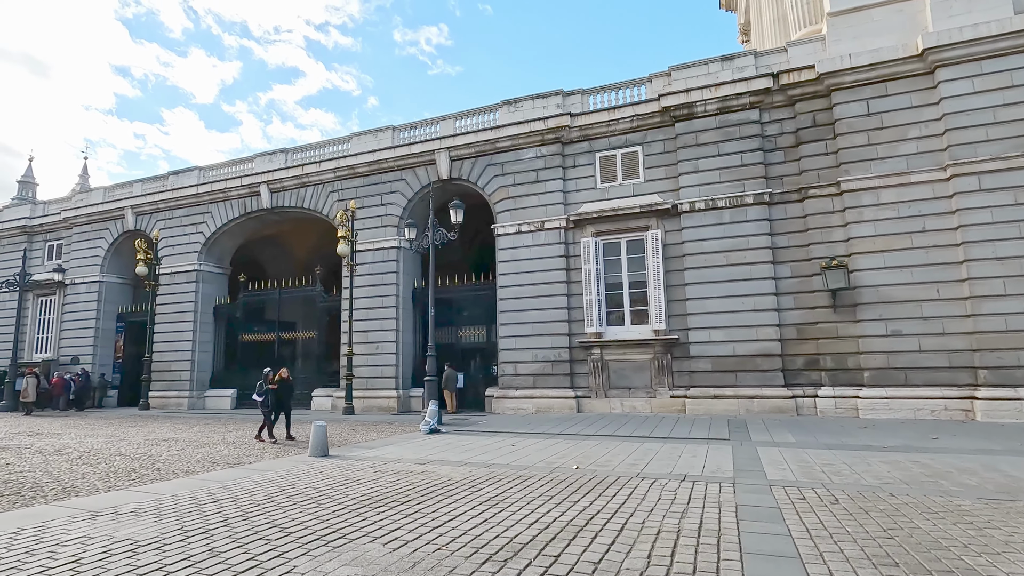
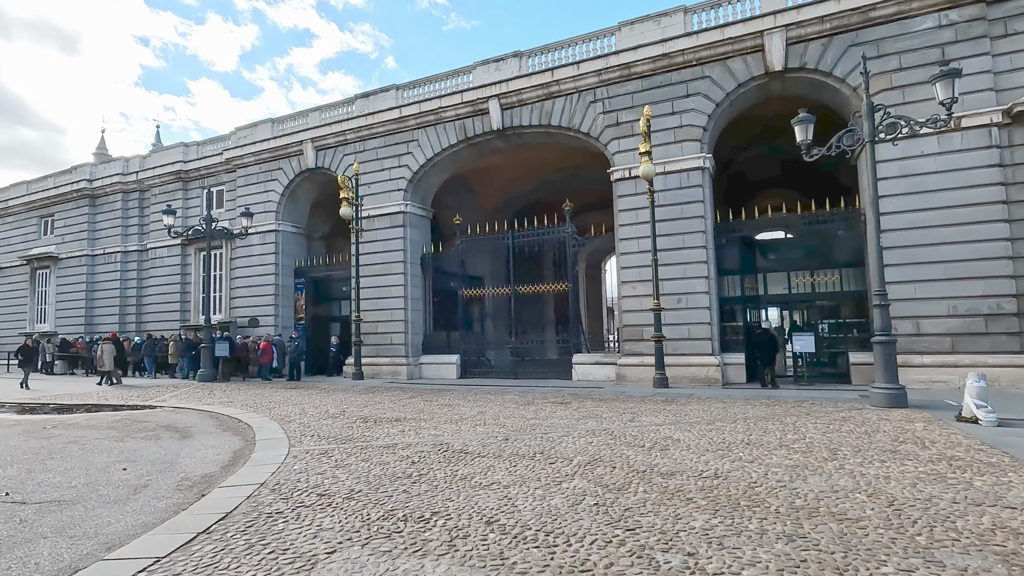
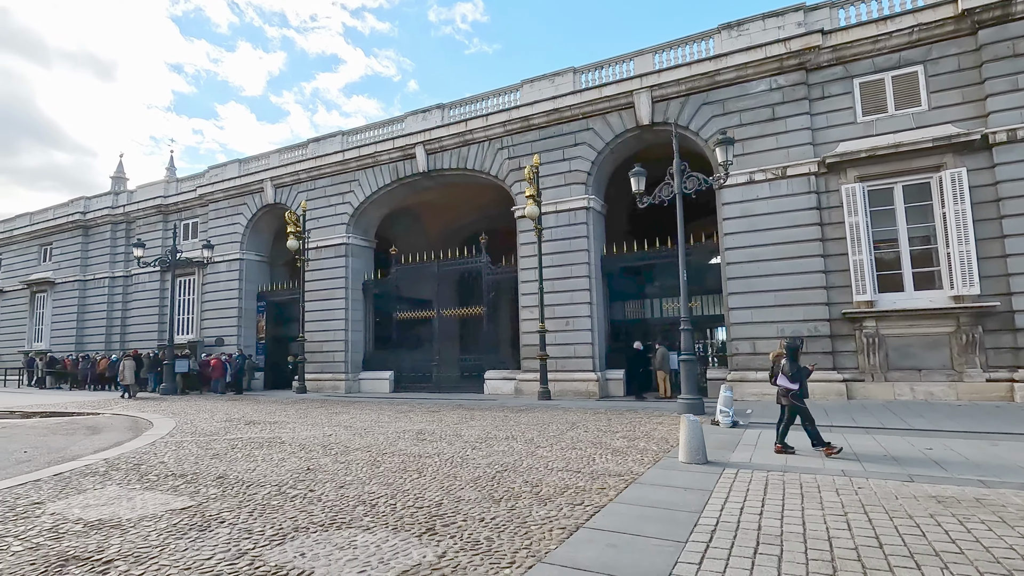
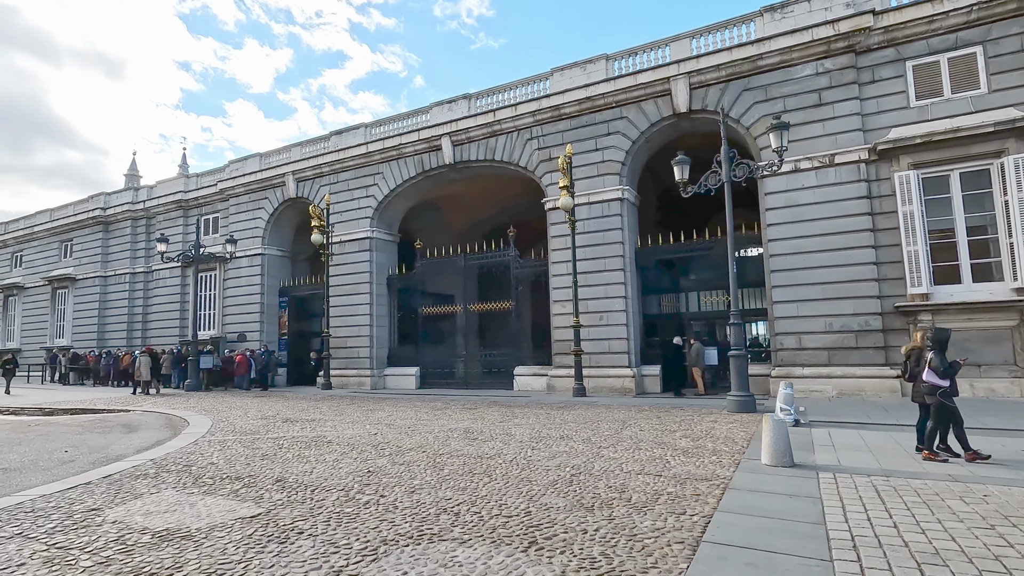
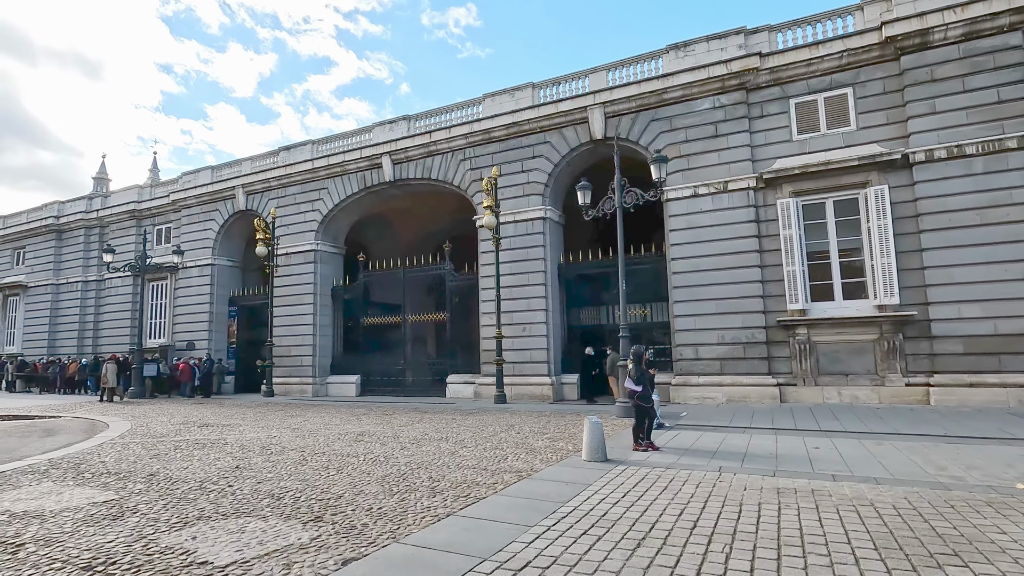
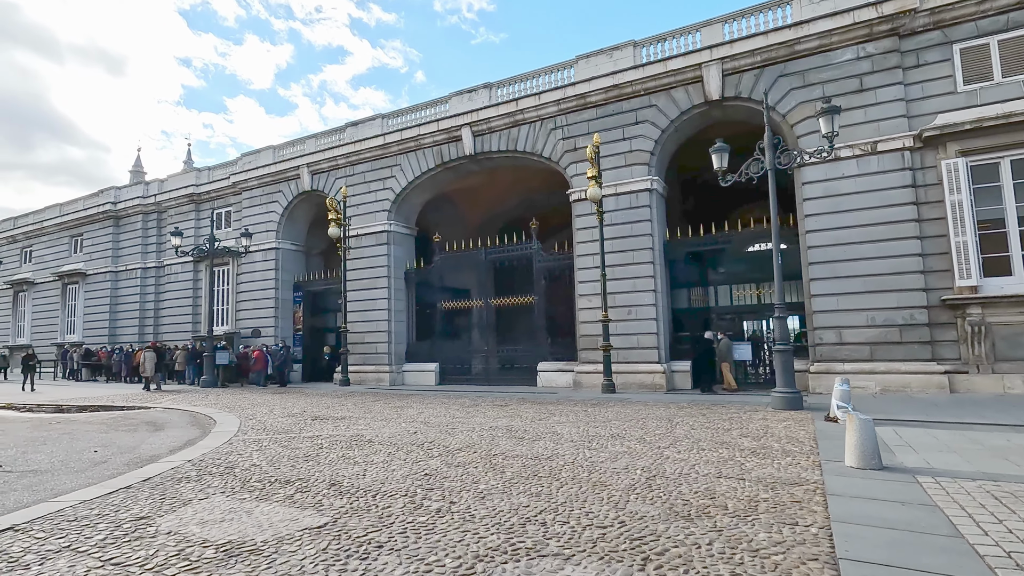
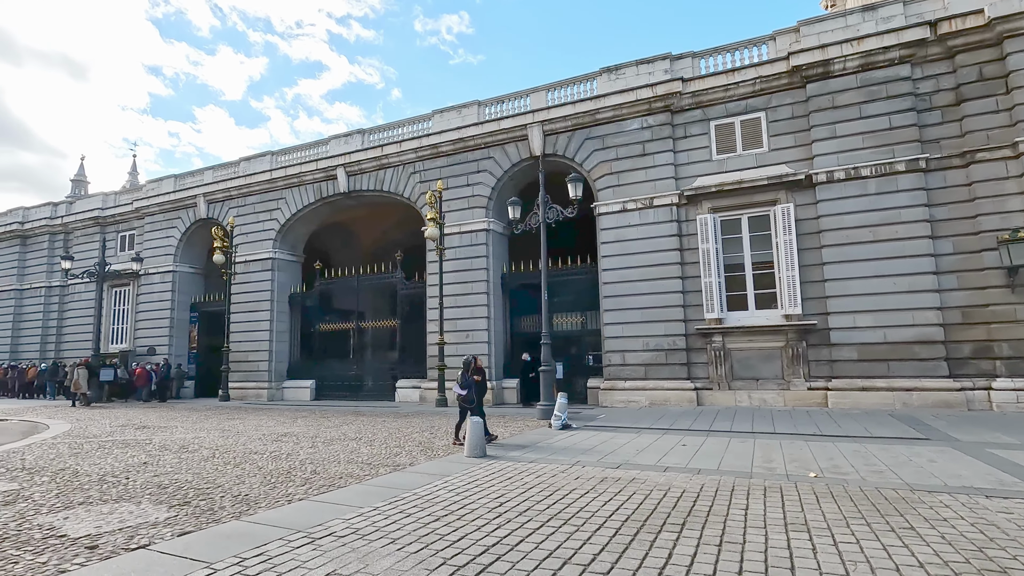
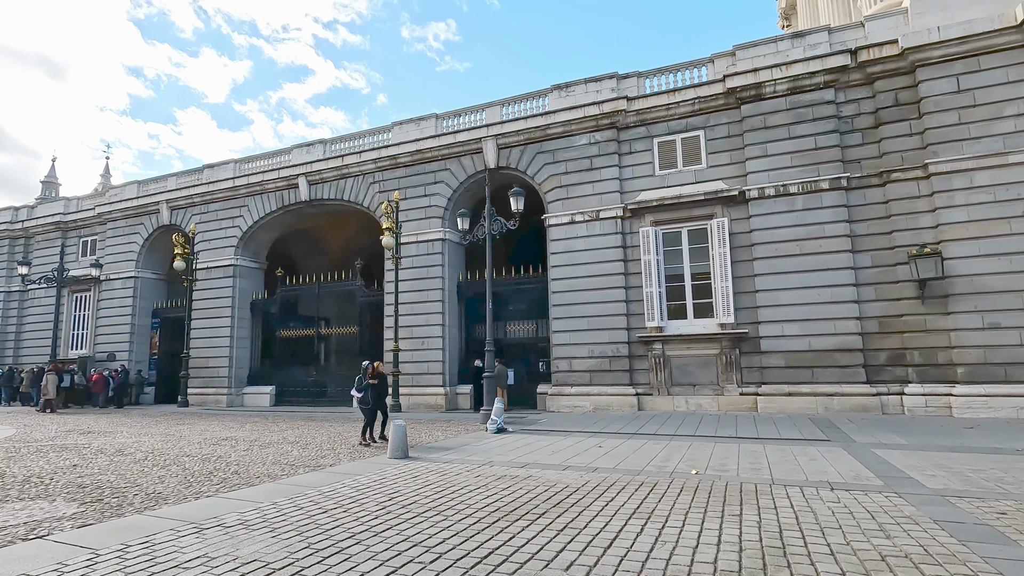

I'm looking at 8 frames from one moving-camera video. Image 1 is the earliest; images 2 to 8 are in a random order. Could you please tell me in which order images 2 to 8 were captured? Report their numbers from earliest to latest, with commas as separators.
8, 7, 5, 3, 4, 6, 2
